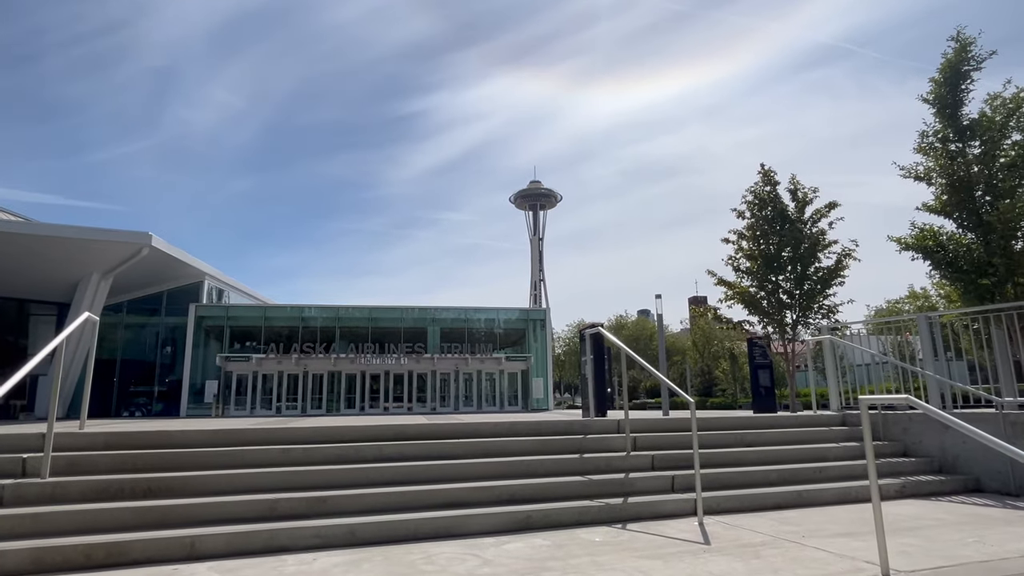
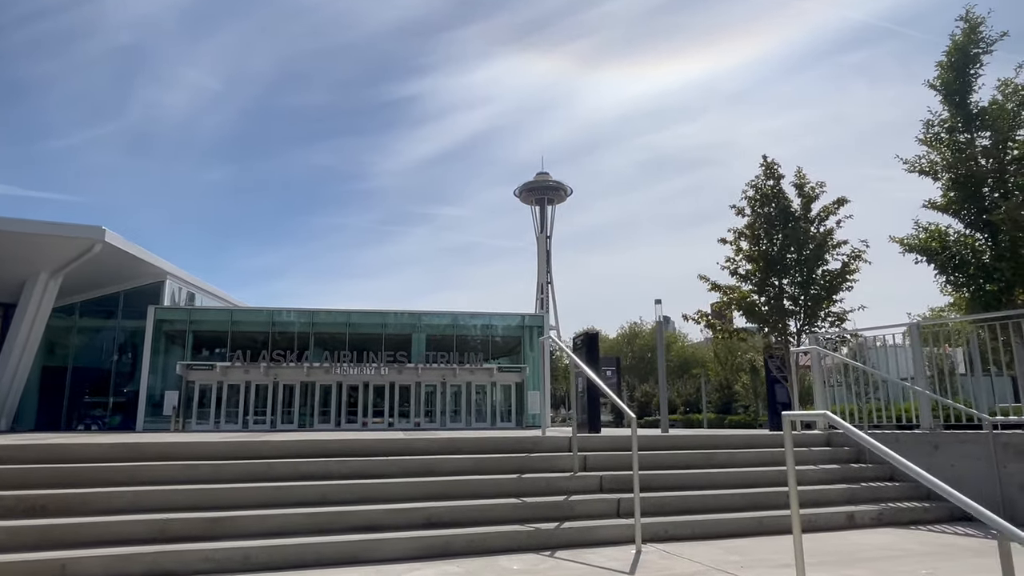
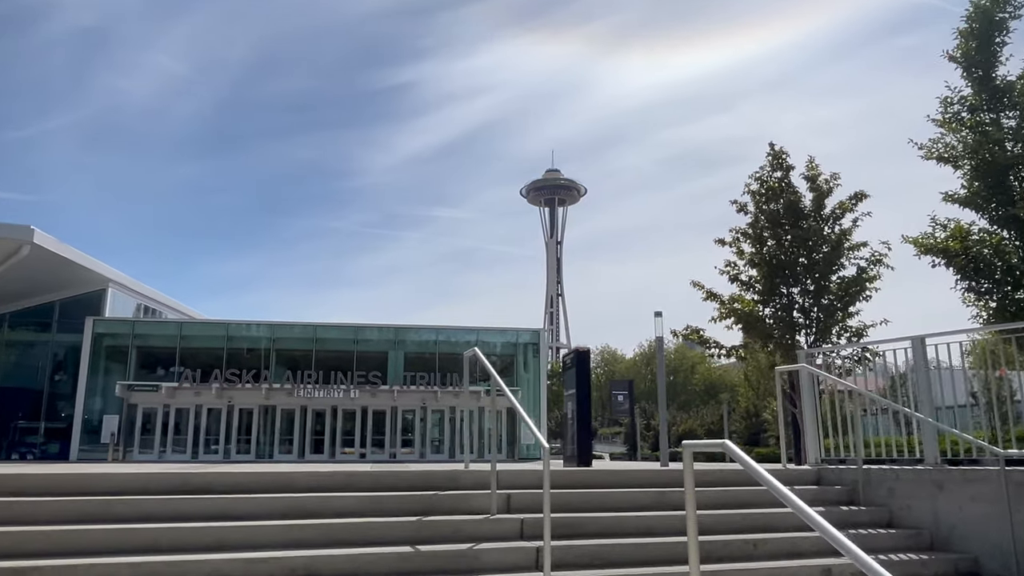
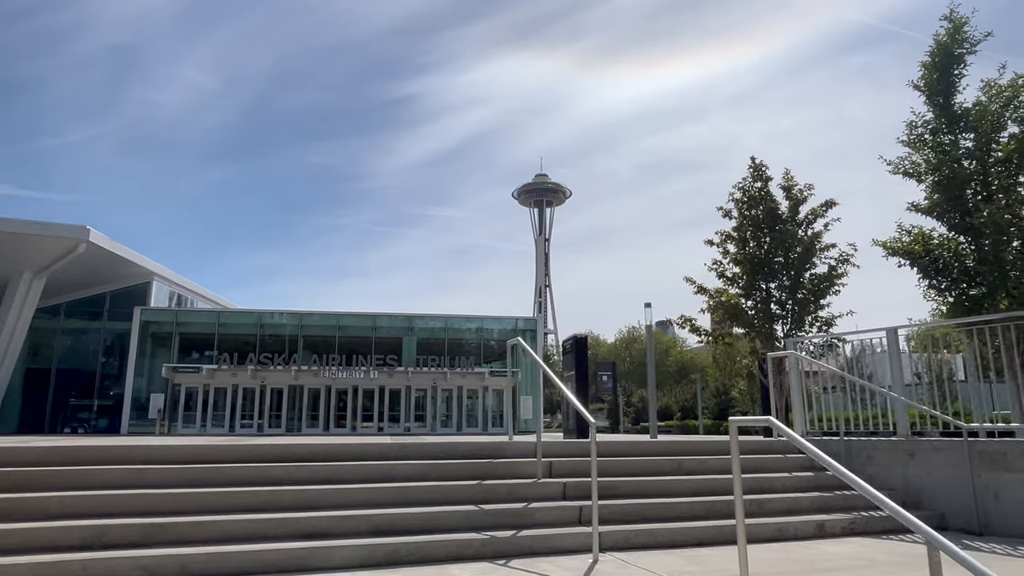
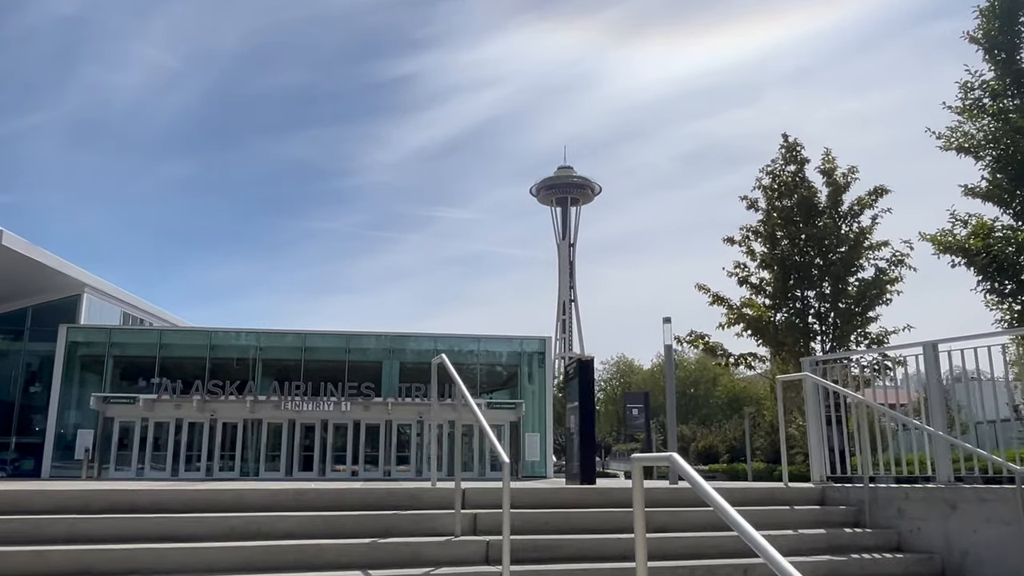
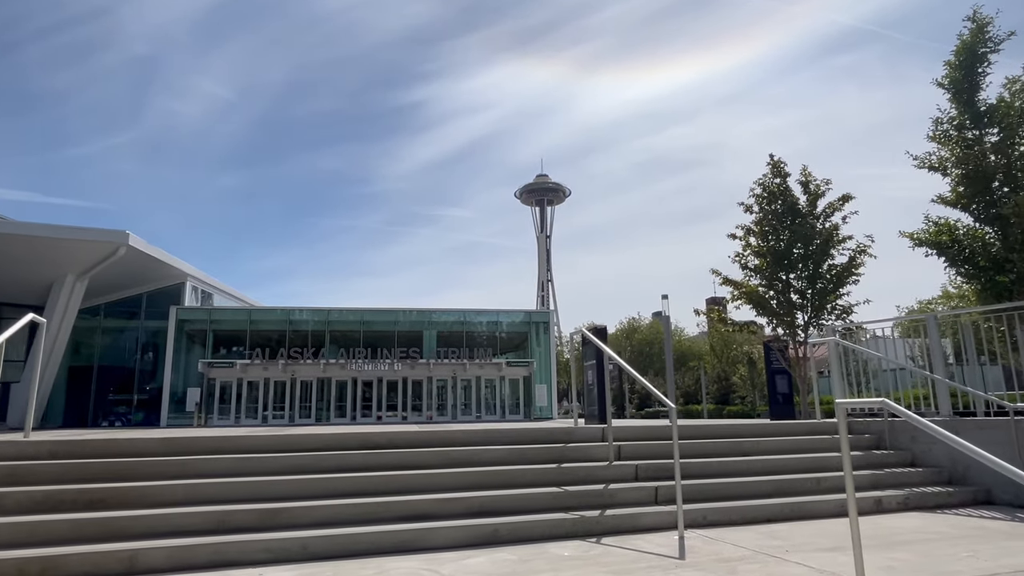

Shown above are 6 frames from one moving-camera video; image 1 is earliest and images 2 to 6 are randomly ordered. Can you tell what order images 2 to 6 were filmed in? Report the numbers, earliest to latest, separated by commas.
6, 2, 4, 3, 5
